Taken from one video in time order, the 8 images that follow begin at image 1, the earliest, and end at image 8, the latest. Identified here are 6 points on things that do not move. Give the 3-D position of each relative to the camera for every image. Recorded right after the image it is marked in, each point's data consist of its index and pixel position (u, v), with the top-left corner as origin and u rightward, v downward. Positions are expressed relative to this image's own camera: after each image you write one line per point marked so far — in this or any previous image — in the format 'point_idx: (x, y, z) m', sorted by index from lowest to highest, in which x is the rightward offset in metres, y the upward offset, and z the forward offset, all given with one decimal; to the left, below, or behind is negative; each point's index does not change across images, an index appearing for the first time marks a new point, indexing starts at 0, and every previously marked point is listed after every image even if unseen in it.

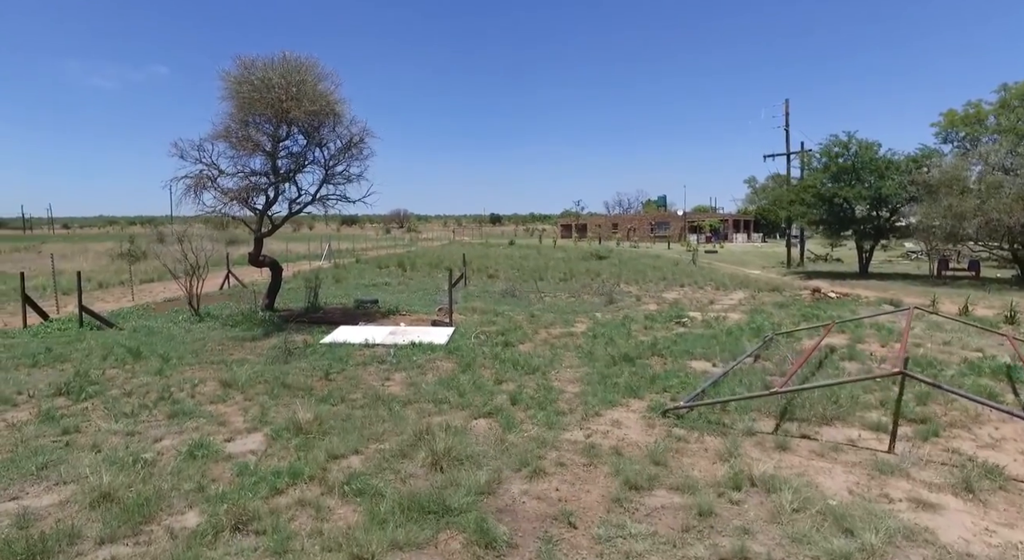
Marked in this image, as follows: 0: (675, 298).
0: (+5.0, -0.6, +18.1) m
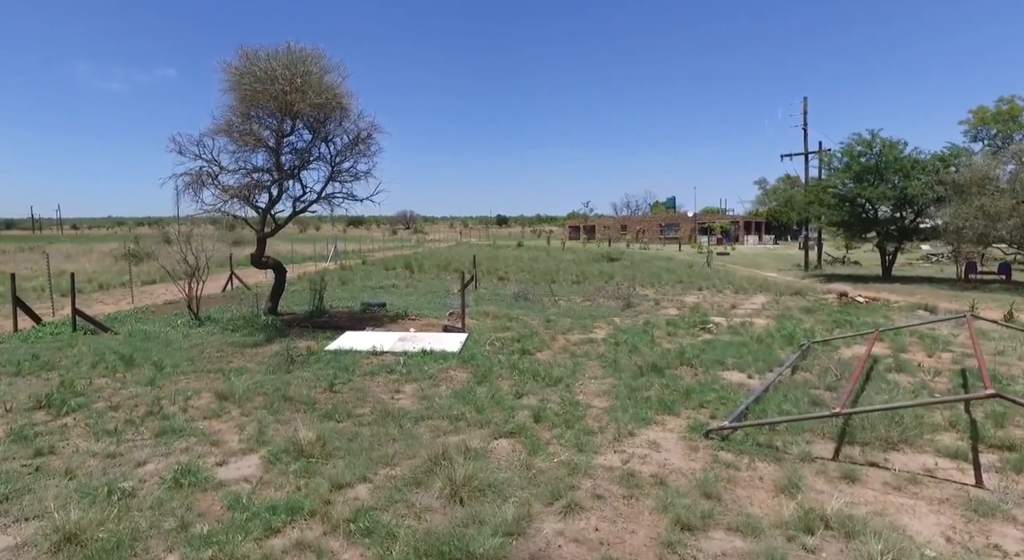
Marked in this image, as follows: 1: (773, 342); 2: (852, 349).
0: (+5.4, -0.7, +17.4) m
1: (+4.9, -1.2, +10.9) m
2: (+5.9, -1.2, +10.2) m
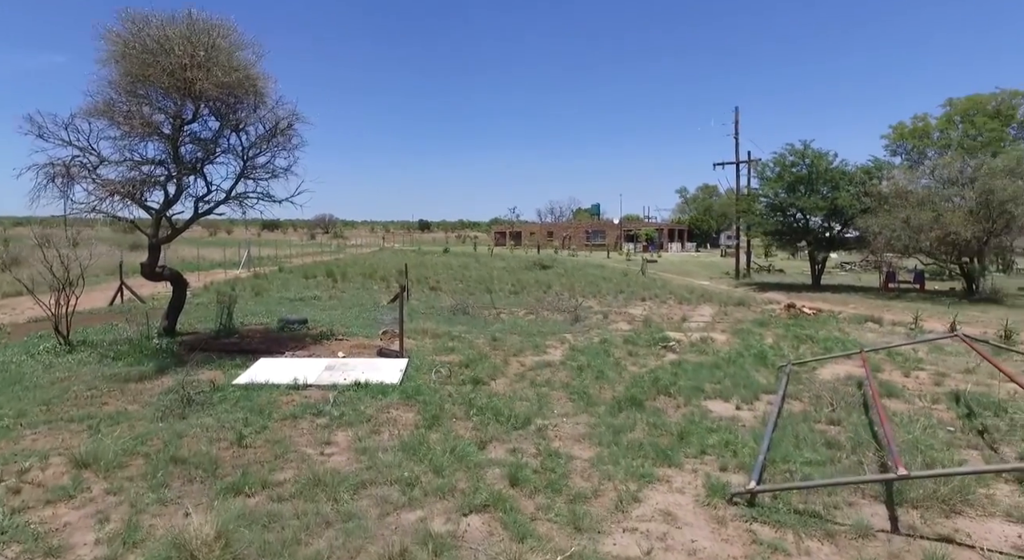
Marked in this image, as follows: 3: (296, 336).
0: (+3.7, -1.1, +16.5) m
1: (+4.0, -1.5, +10.1) m
2: (+5.1, -1.5, +9.5) m
3: (-4.6, -1.2, +12.4) m
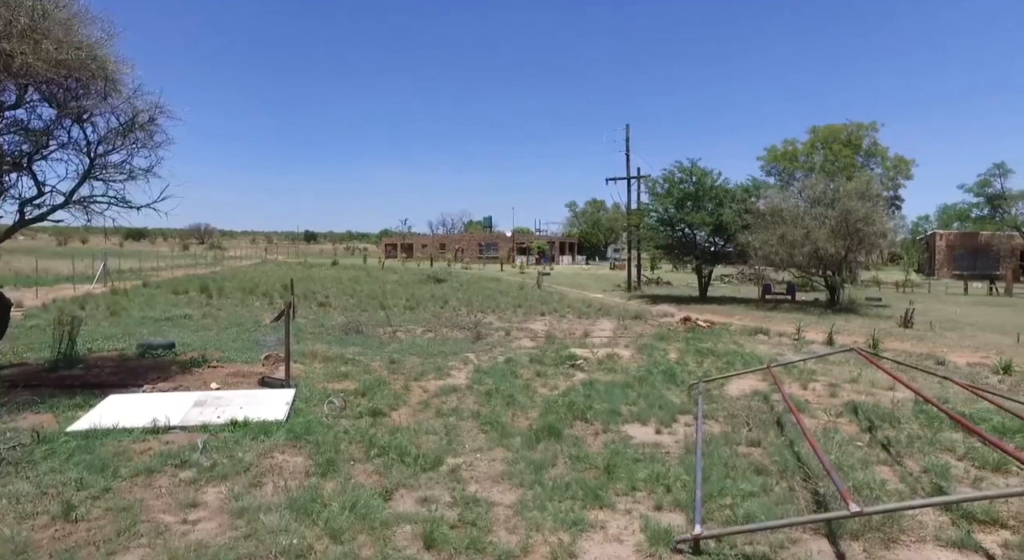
0: (+0.9, -1.5, +16.2) m
1: (+2.4, -1.7, +9.9) m
2: (+3.6, -1.7, +9.5) m
3: (-6.4, -1.5, +10.6) m
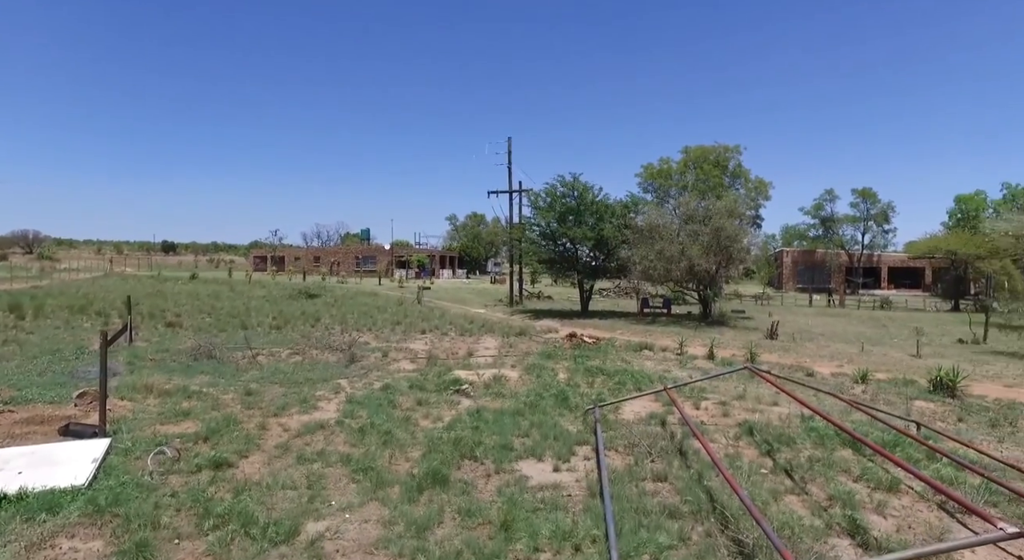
0: (-2.2, -1.9, +15.1) m
1: (+0.6, -2.0, +9.2) m
2: (+1.8, -2.0, +9.0) m
3: (-8.3, -1.8, +8.1) m
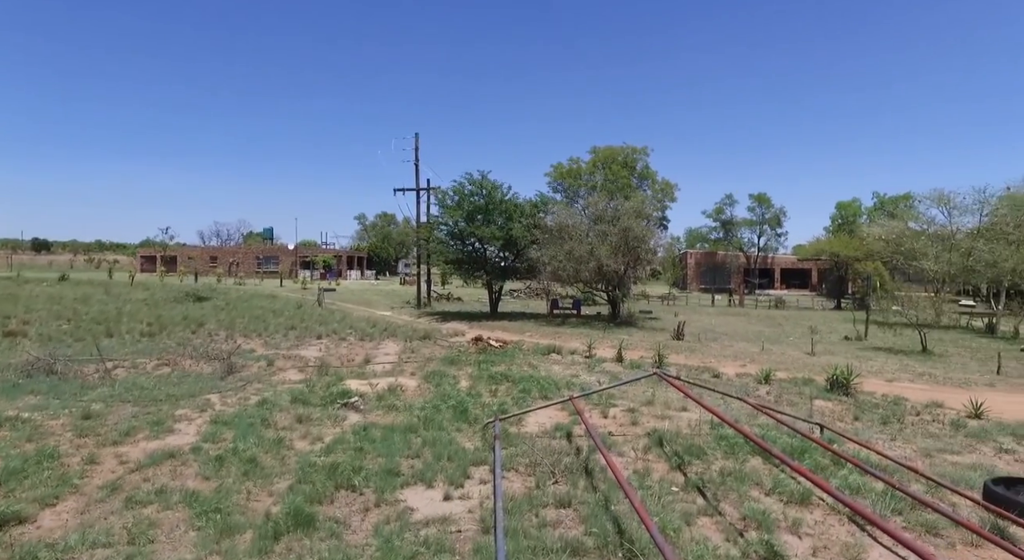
0: (-4.5, -1.9, +13.7) m
1: (-1.0, -2.0, +8.3) m
2: (+0.3, -2.0, +8.3) m
3: (-9.5, -1.8, +5.9) m
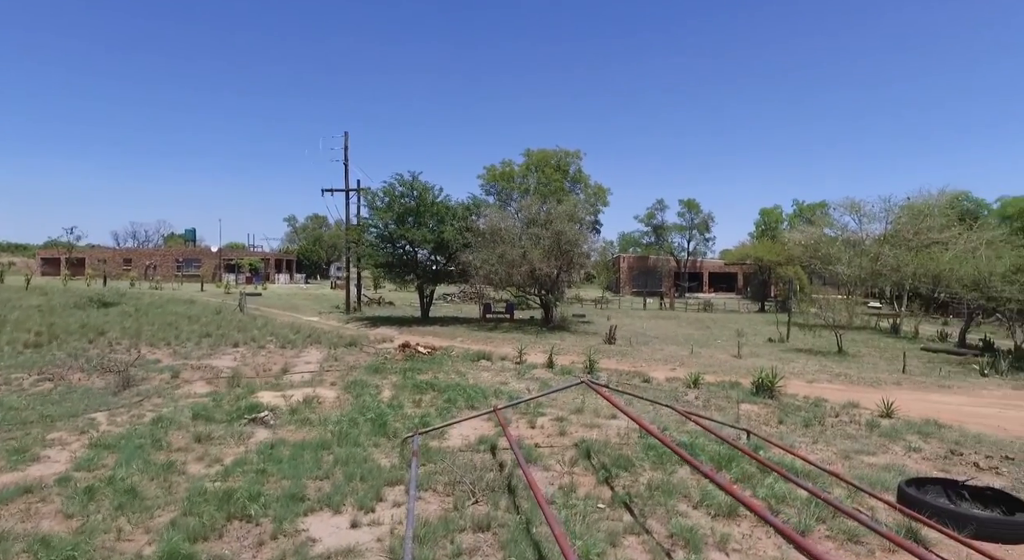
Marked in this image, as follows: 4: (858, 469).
0: (-6.1, -2.0, +12.7) m
1: (-2.0, -2.1, +7.7) m
2: (-0.7, -2.0, +7.9) m
3: (-10.3, -1.9, +4.4) m
4: (+4.2, -2.3, +7.2) m
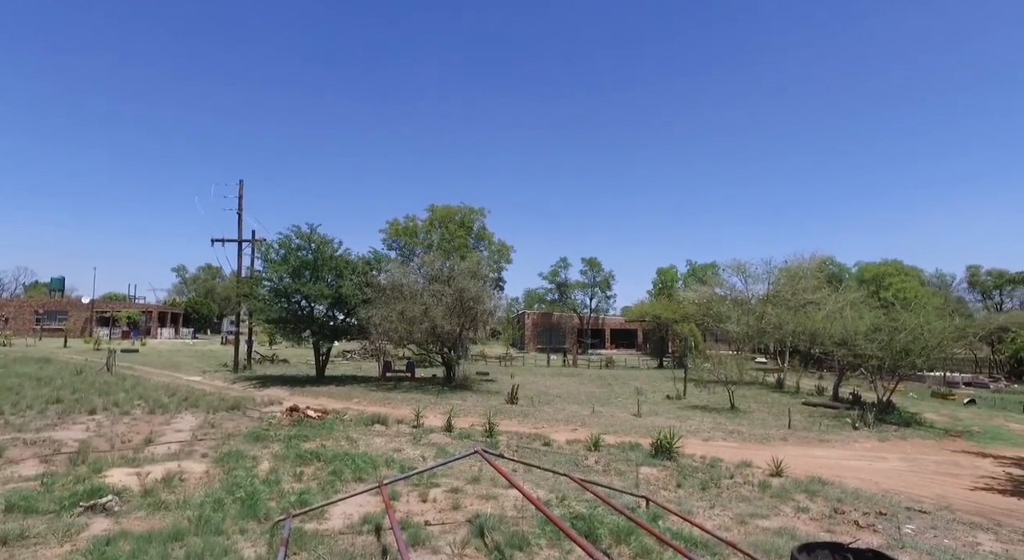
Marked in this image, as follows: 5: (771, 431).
0: (-8.1, -3.1, +11.0) m
1: (-3.3, -2.8, +6.7) m
2: (-2.1, -2.8, +7.1) m
3: (-11.0, -2.1, +2.3) m
4: (+2.9, -3.1, +7.1) m
5: (+7.5, -4.3, +16.9) m
